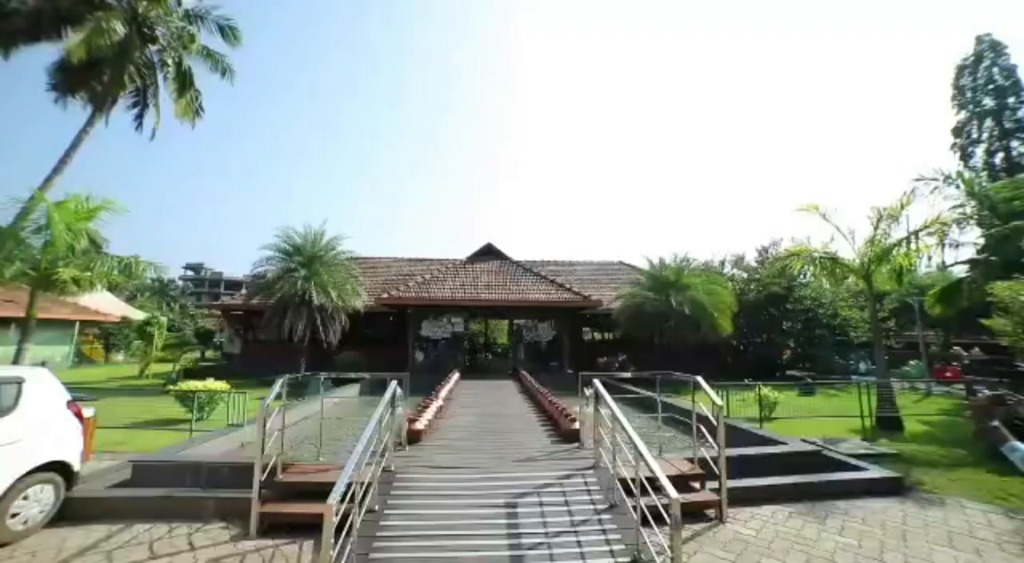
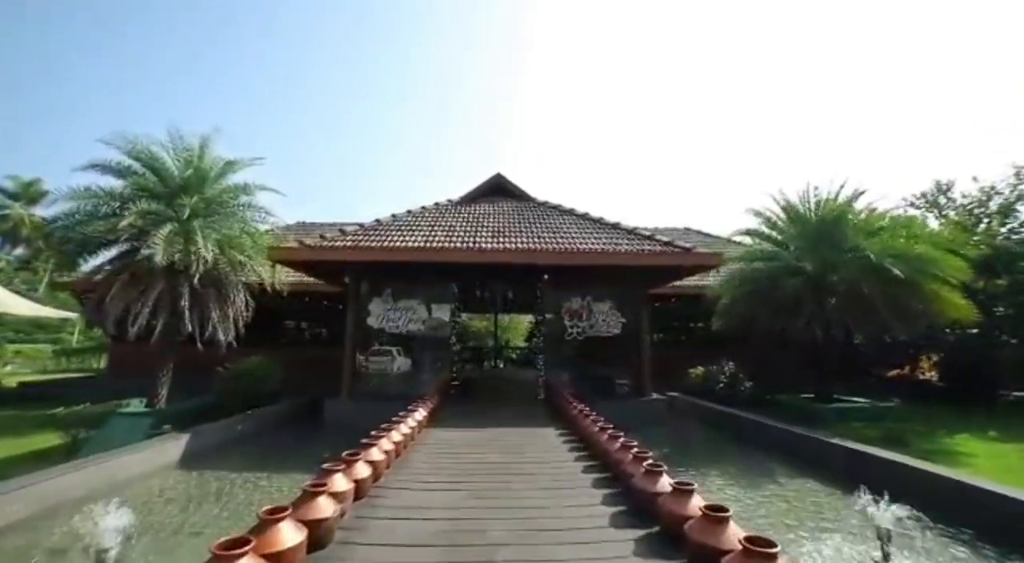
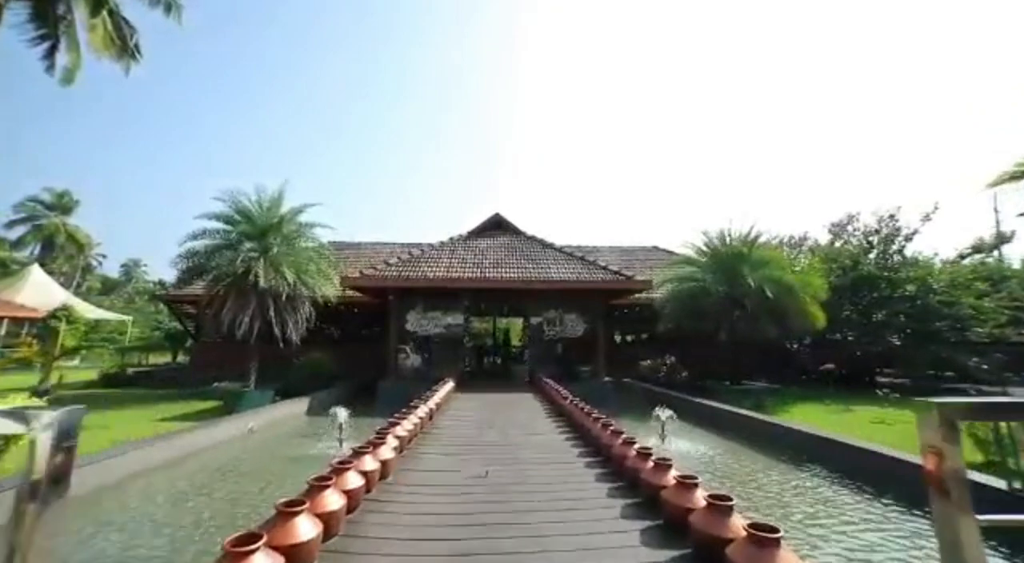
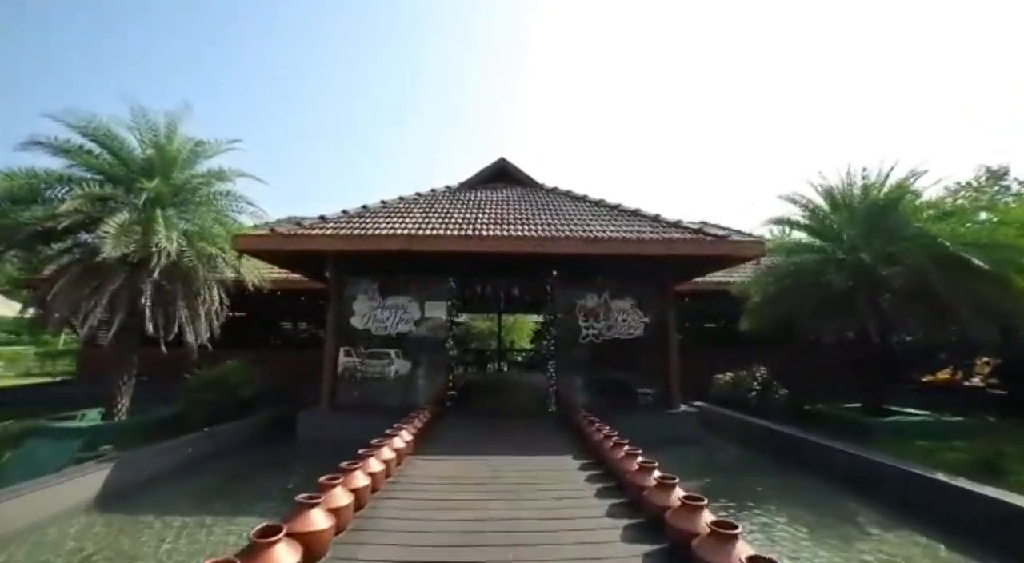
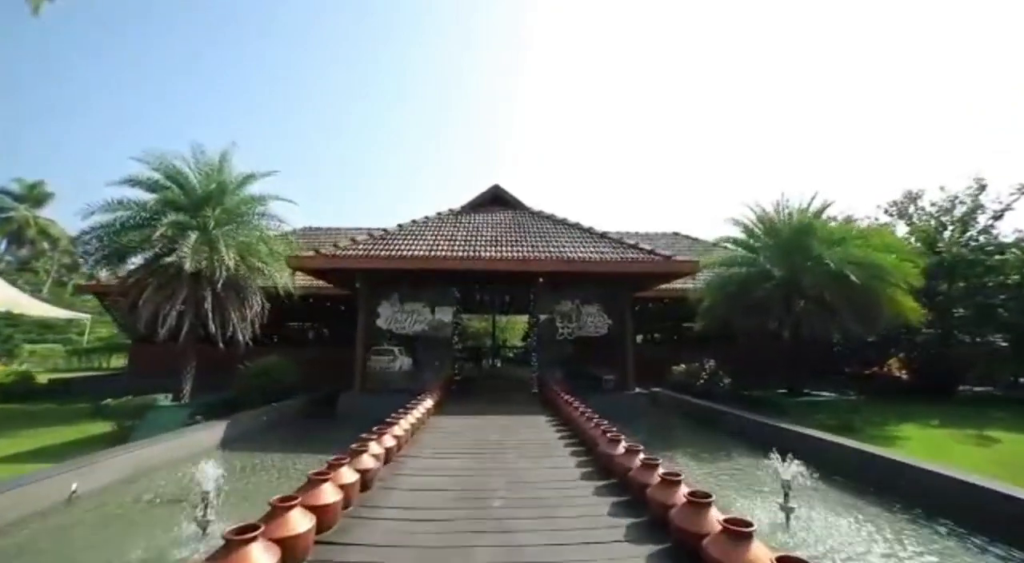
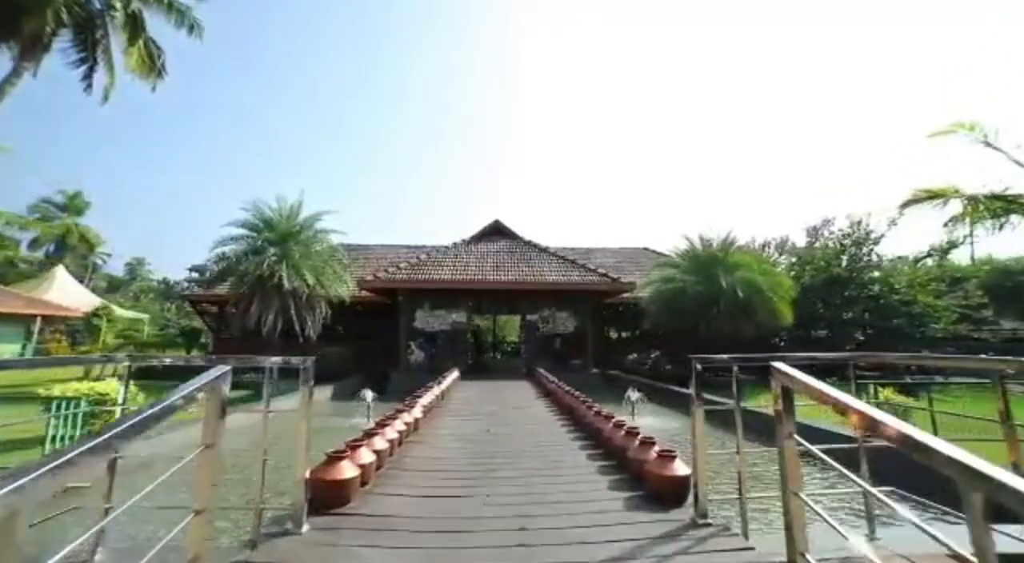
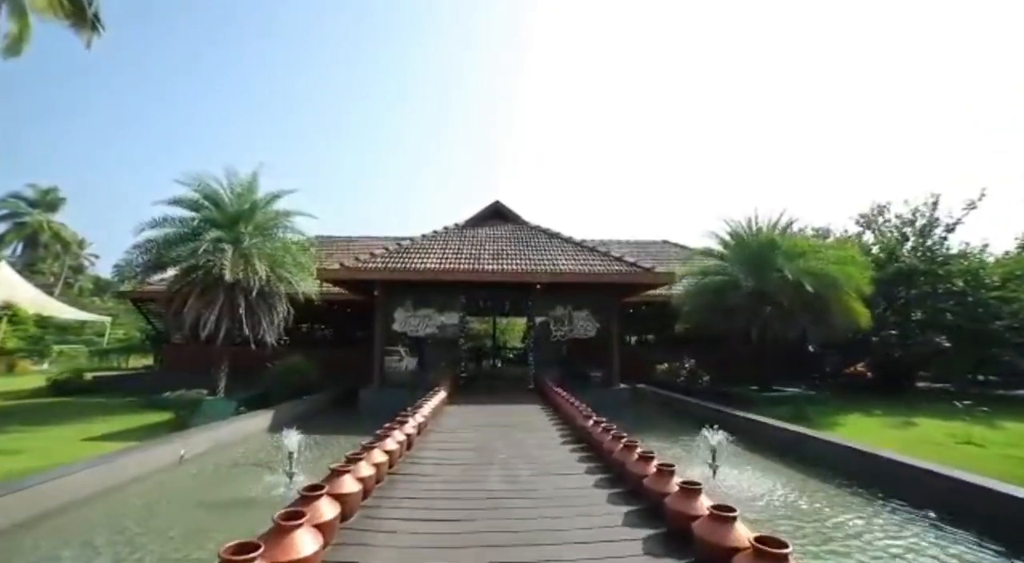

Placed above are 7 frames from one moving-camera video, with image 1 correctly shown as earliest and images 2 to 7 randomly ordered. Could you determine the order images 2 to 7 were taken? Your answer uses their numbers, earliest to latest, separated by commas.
6, 3, 7, 5, 2, 4
